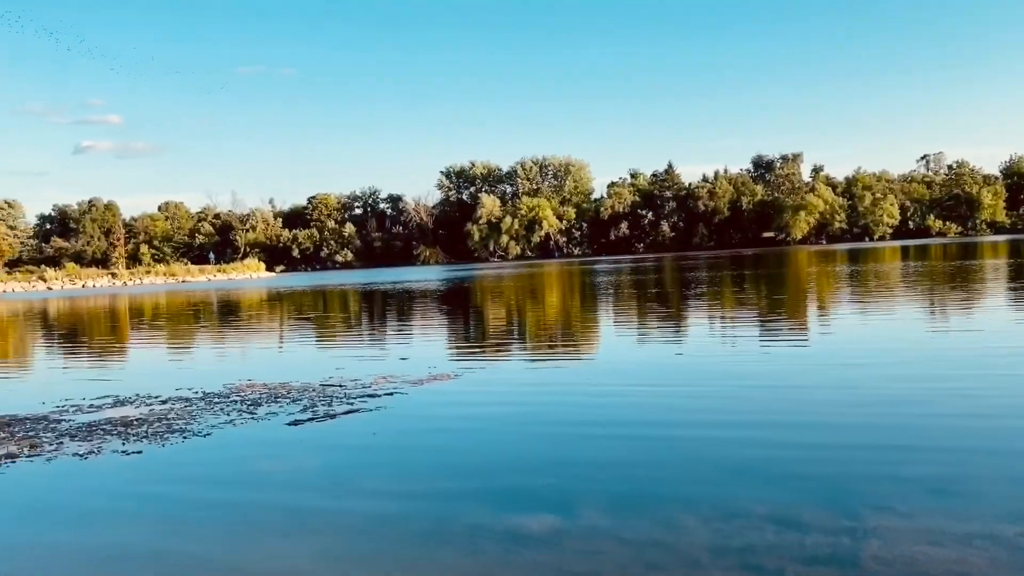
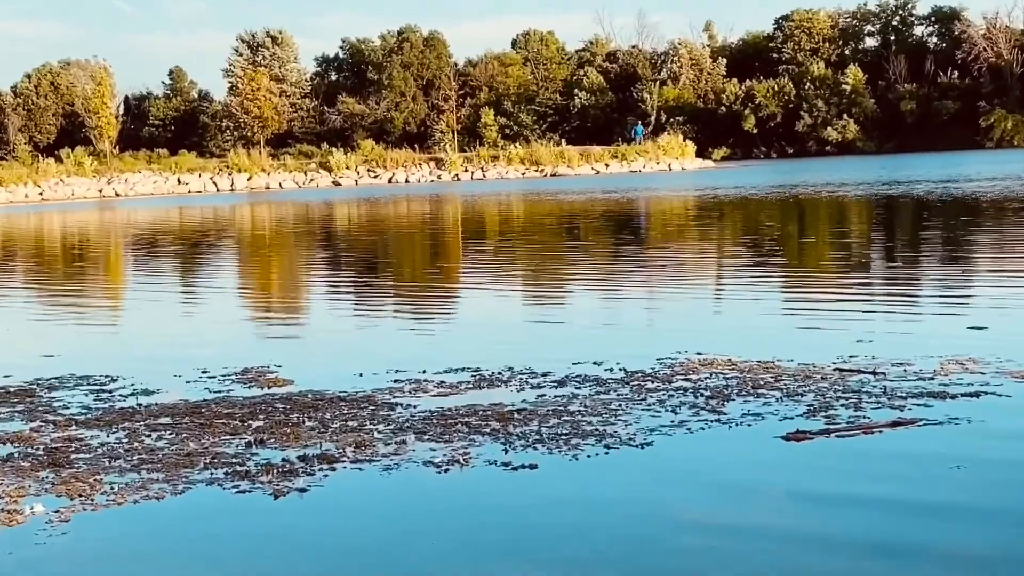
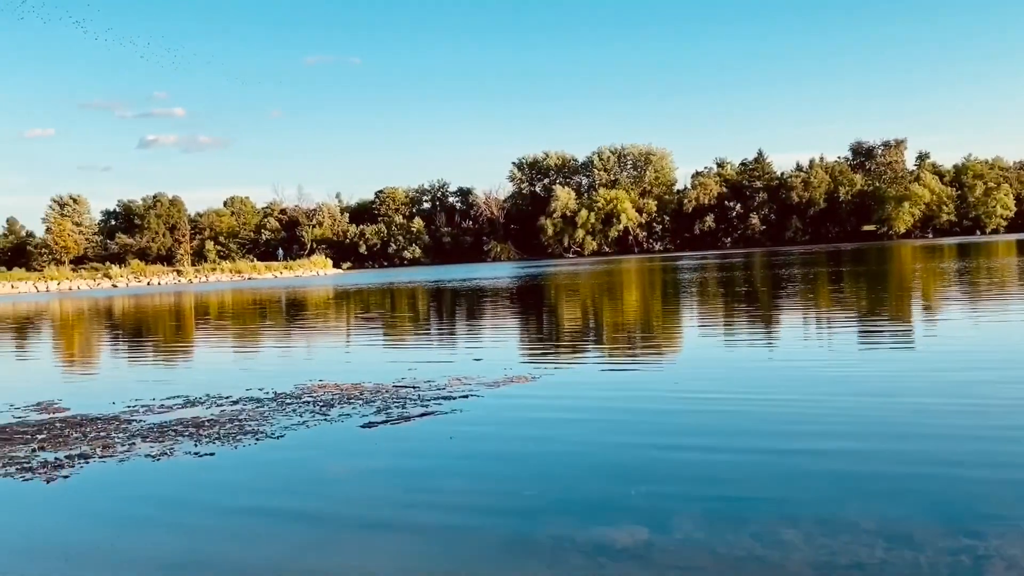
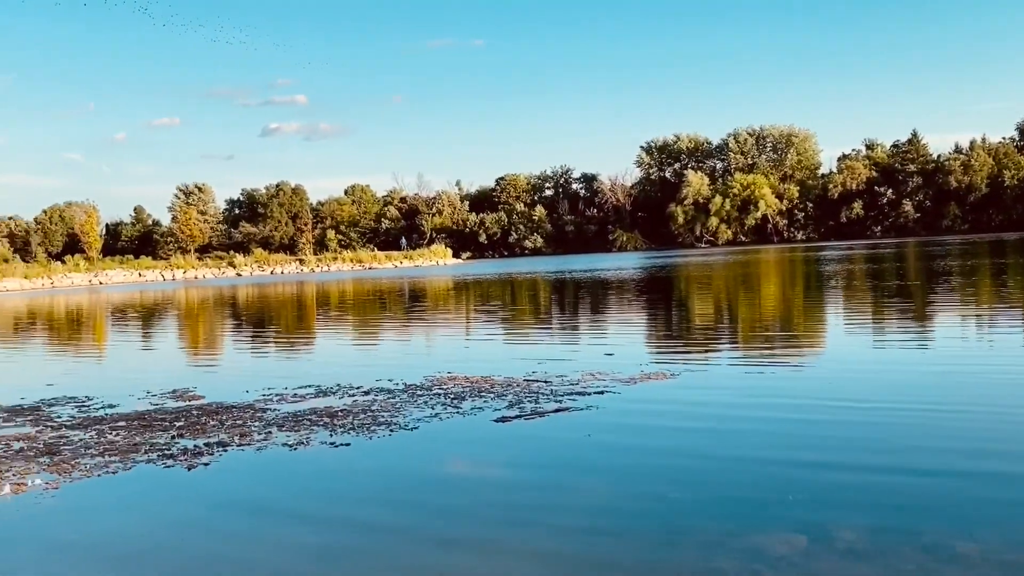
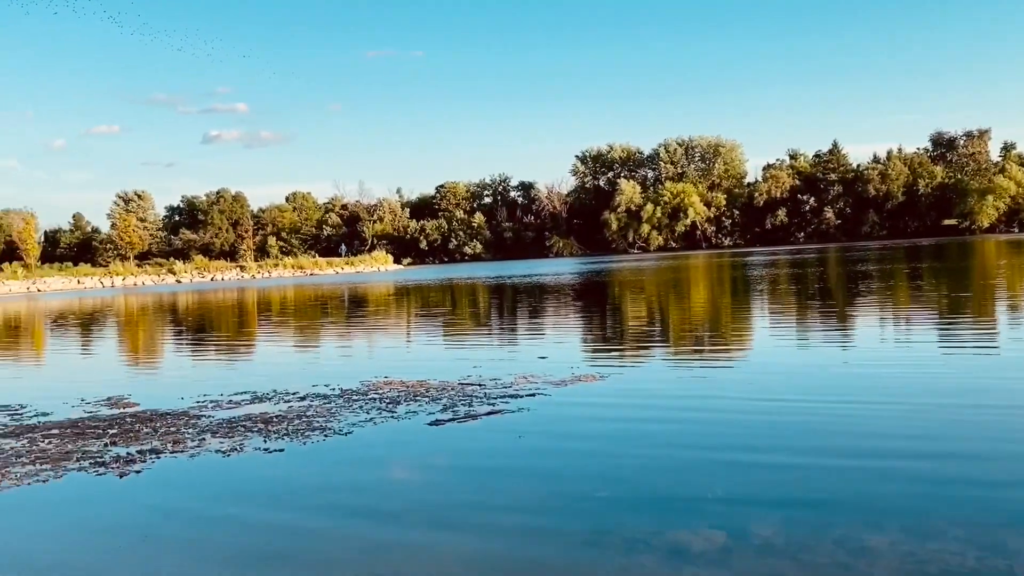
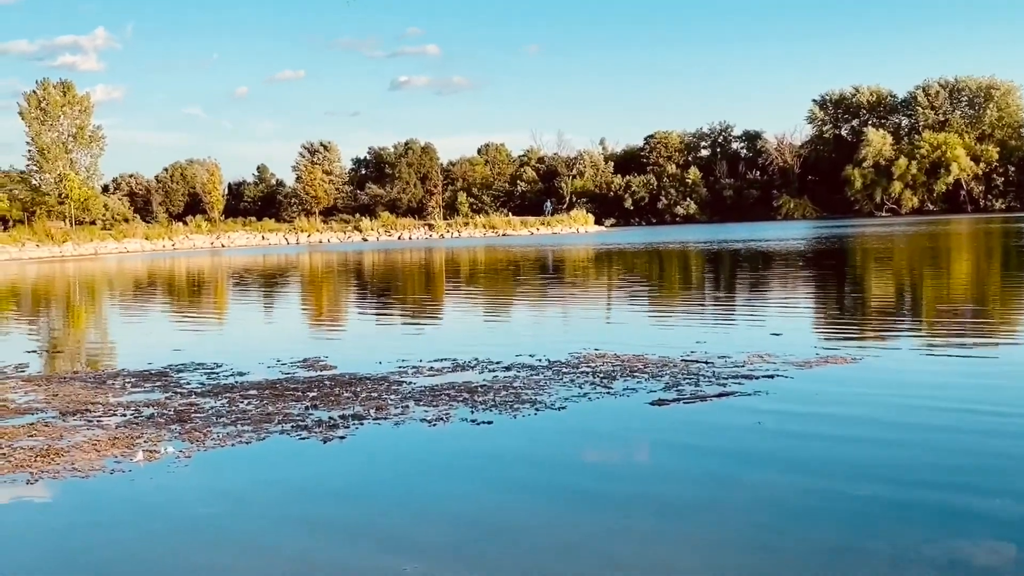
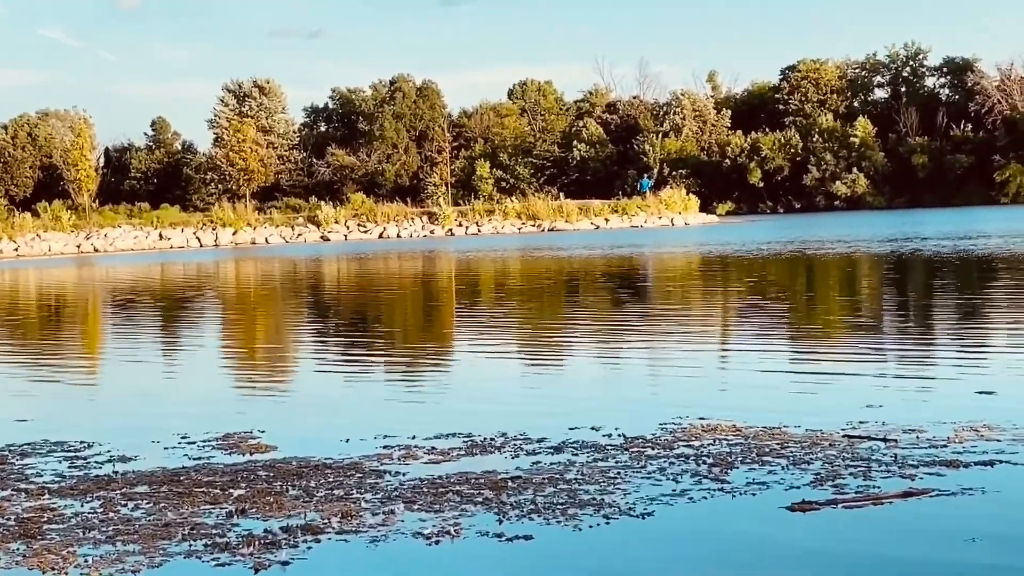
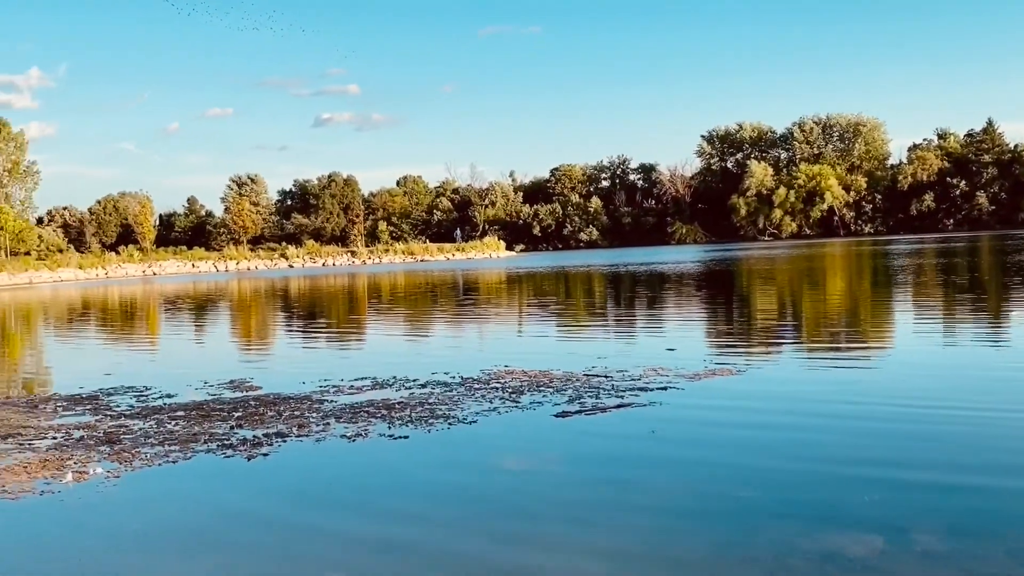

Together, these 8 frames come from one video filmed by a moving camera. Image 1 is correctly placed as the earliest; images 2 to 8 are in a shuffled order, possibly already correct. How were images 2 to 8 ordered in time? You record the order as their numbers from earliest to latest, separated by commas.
3, 5, 4, 8, 6, 2, 7
